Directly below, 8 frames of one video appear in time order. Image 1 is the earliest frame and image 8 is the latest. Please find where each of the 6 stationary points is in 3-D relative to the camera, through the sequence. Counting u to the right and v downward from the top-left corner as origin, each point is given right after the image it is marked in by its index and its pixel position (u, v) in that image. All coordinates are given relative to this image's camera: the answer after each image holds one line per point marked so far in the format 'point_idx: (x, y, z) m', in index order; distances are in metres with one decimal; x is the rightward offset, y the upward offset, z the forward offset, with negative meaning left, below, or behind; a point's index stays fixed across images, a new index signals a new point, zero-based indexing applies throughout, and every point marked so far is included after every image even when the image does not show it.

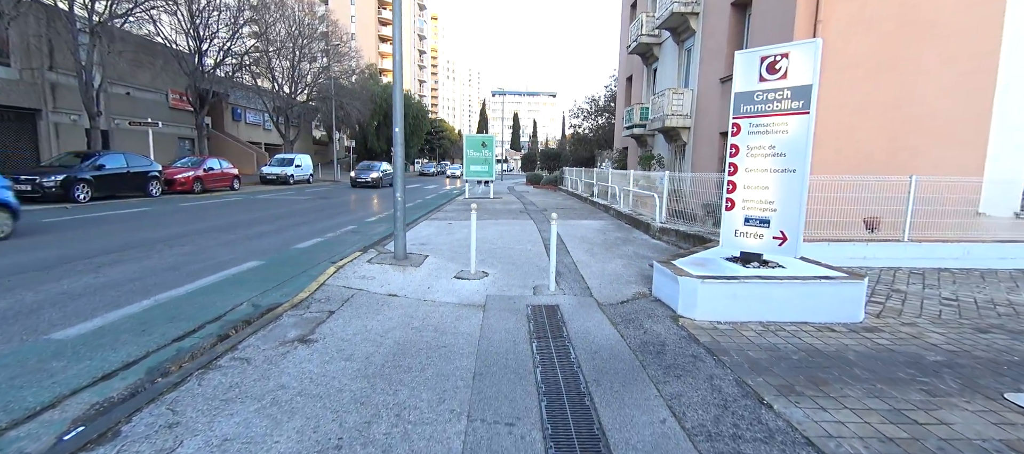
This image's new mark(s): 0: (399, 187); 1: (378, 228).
0: (-1.7, +0.6, +6.3) m
1: (-3.4, 0.0, +10.3) m
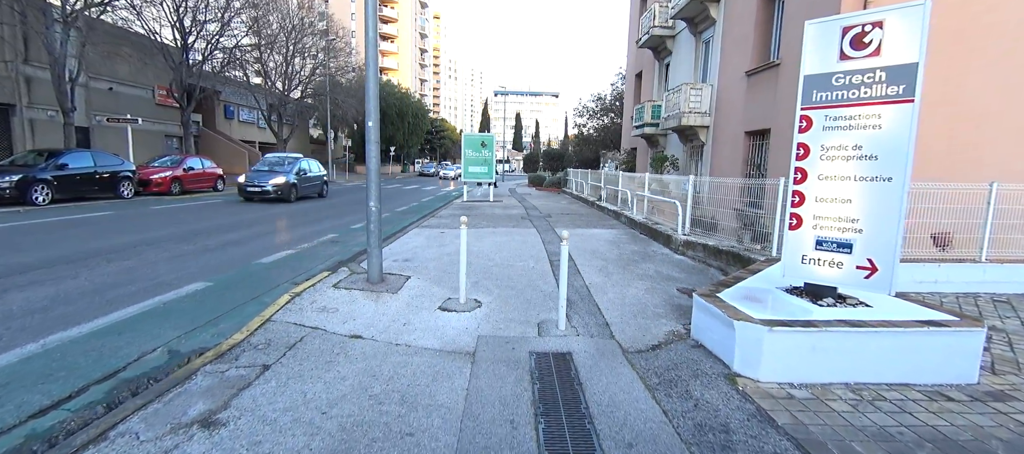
0: (-1.7, +0.4, +5.1) m
1: (-3.4, -0.2, +9.1) m
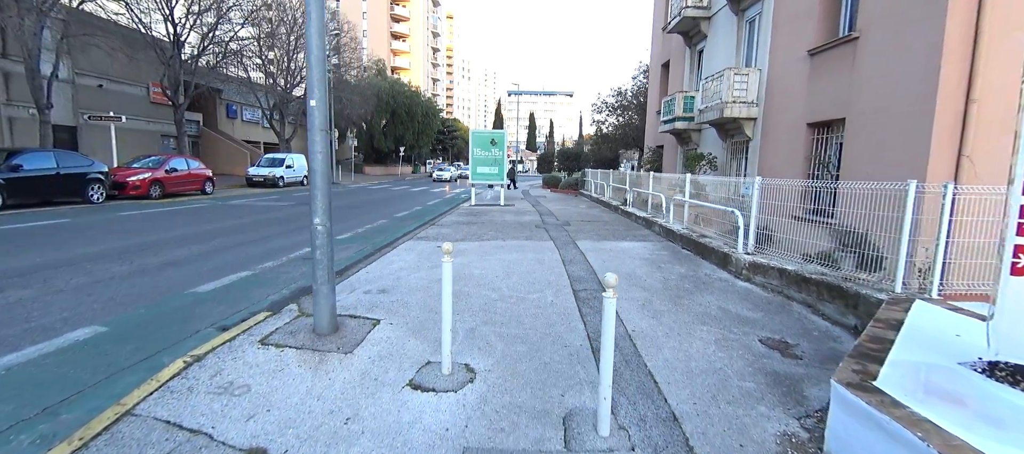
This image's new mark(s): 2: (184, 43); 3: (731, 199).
0: (-1.6, +0.2, +3.5) m
1: (-3.2, -0.5, +7.6) m
2: (-15.4, +8.7, +19.1) m
3: (+3.7, +0.5, +7.0) m
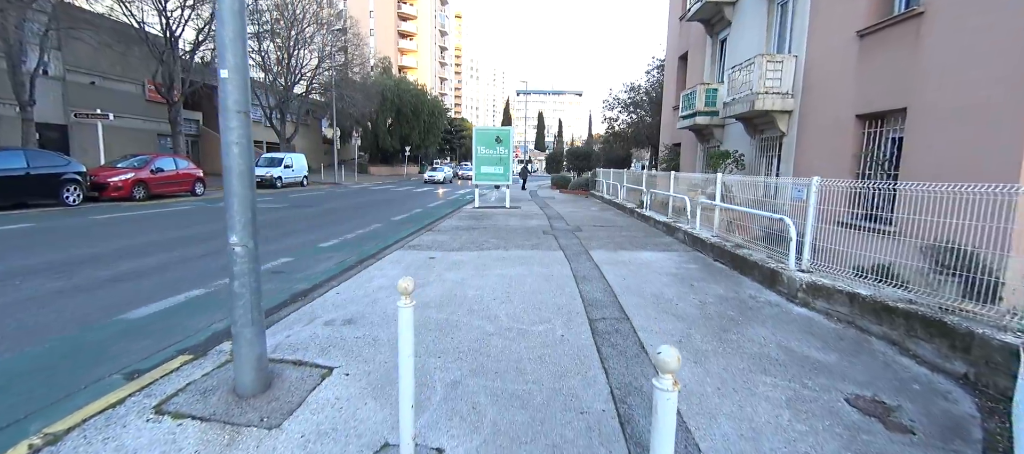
0: (-1.7, 0.0, +2.5) m
1: (-3.1, -0.6, +6.6) m
2: (-15.1, +8.6, +18.4) m
3: (+3.8, +0.3, +5.9) m
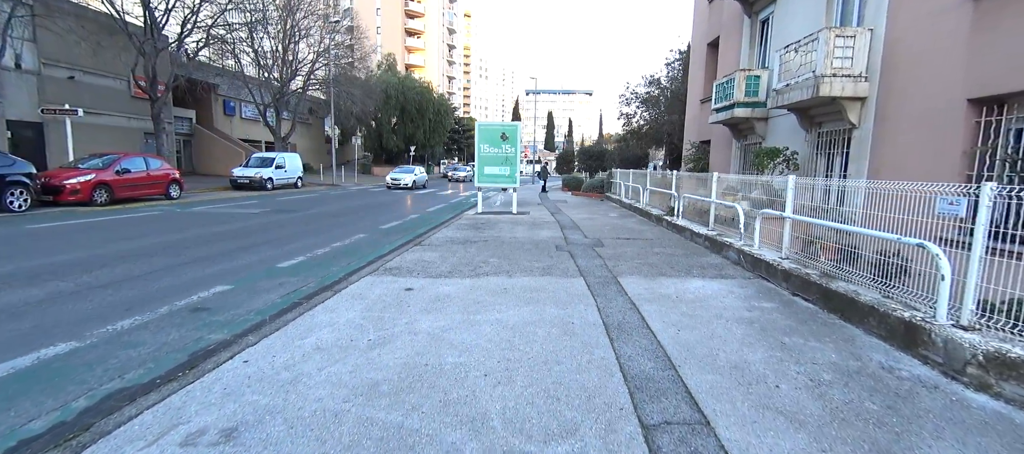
0: (-1.7, -0.2, +0.9) m
1: (-3.1, -0.8, +5.0) m
2: (-14.7, +8.4, +17.1) m
3: (+3.8, +0.1, +4.2) m
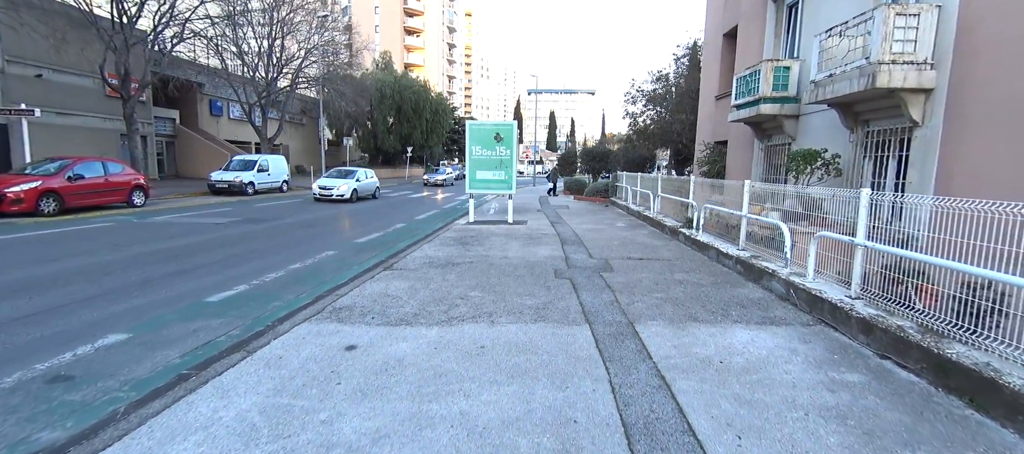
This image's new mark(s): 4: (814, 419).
0: (-1.9, -0.5, -0.4) m
1: (-3.2, -1.1, +3.8) m
2: (-14.8, +8.0, +15.9) m
3: (+3.7, -0.2, +2.9) m
4: (+1.8, -1.2, +2.6) m
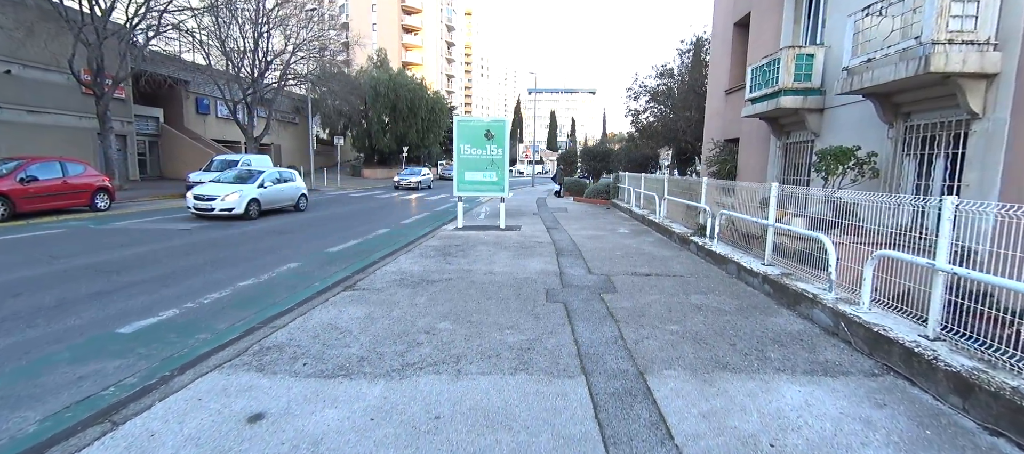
0: (-2.1, -0.7, -1.3) m
1: (-3.4, -1.3, +2.8) m
2: (-15.0, +7.9, +15.0) m
3: (+3.4, -0.3, +1.9) m
4: (+1.6, -1.3, +1.7) m
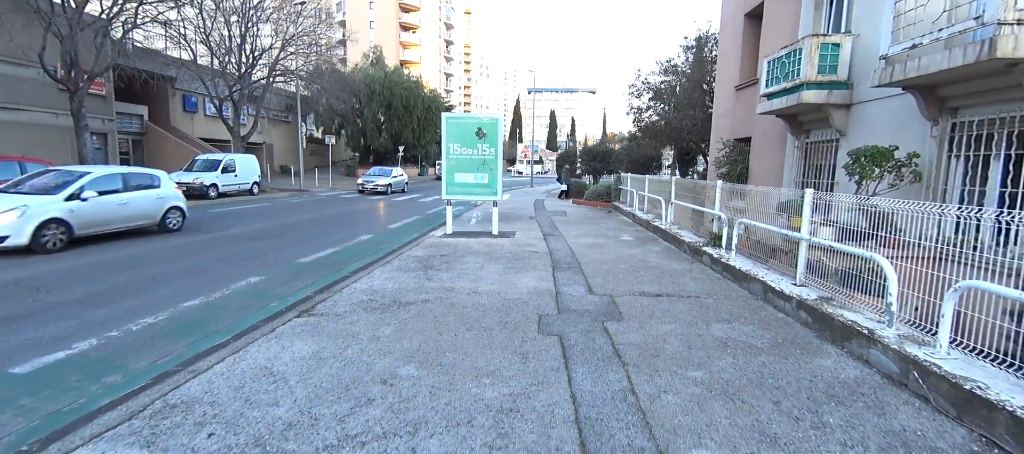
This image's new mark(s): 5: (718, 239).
0: (-2.3, -0.8, -2.1) m
1: (-3.6, -1.4, +2.0) m
2: (-15.1, +7.8, +14.2) m
3: (+3.3, -0.5, +1.1) m
4: (+1.5, -1.5, +0.9) m
5: (+3.4, -0.2, +6.6) m
